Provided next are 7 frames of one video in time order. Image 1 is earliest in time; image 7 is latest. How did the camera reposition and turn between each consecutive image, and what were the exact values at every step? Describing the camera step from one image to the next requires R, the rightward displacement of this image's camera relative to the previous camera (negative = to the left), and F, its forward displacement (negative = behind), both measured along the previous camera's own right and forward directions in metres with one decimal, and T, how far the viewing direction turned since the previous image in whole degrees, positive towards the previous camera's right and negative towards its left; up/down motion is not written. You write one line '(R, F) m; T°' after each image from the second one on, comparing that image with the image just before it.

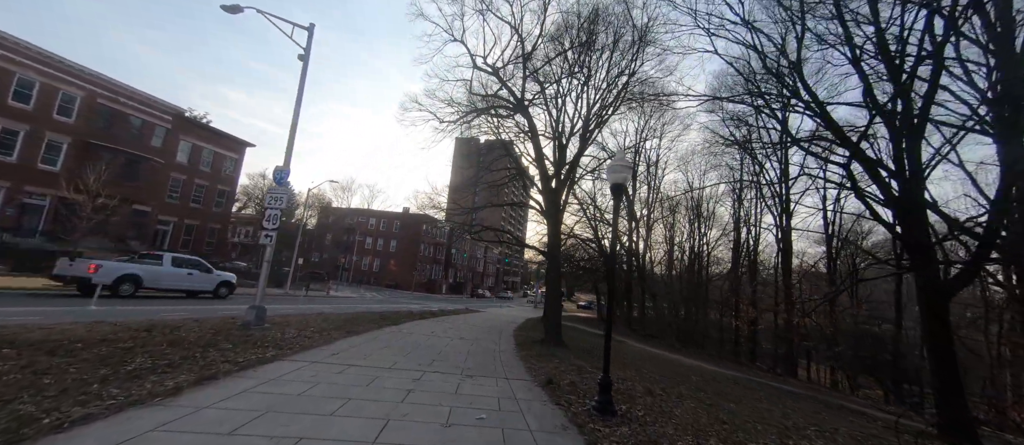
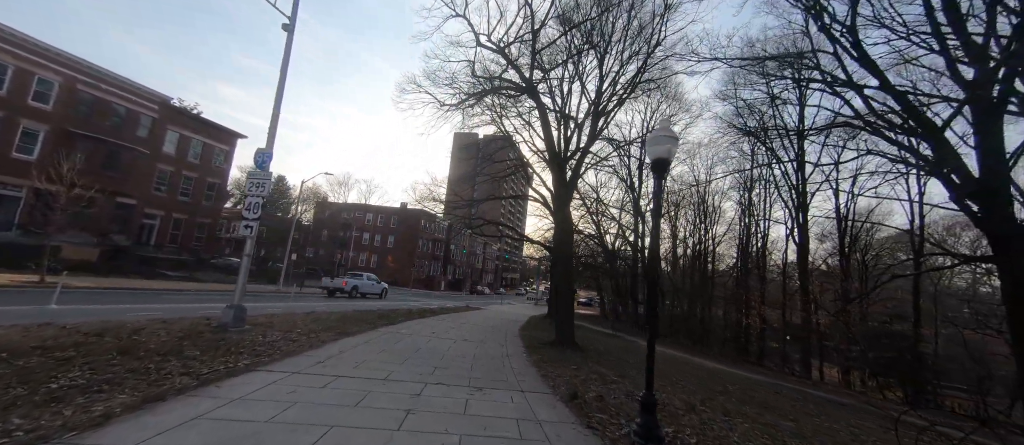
(-0.3, +1.0) m; 0°
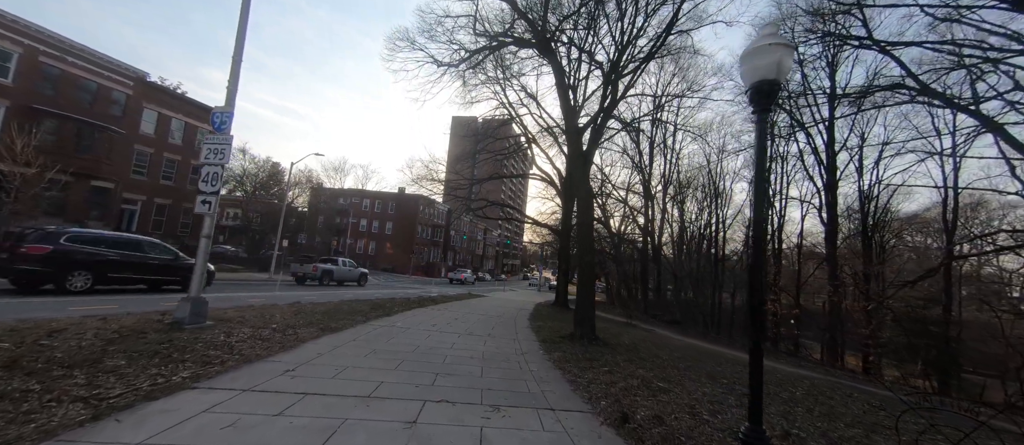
(-0.3, +1.5) m; 0°
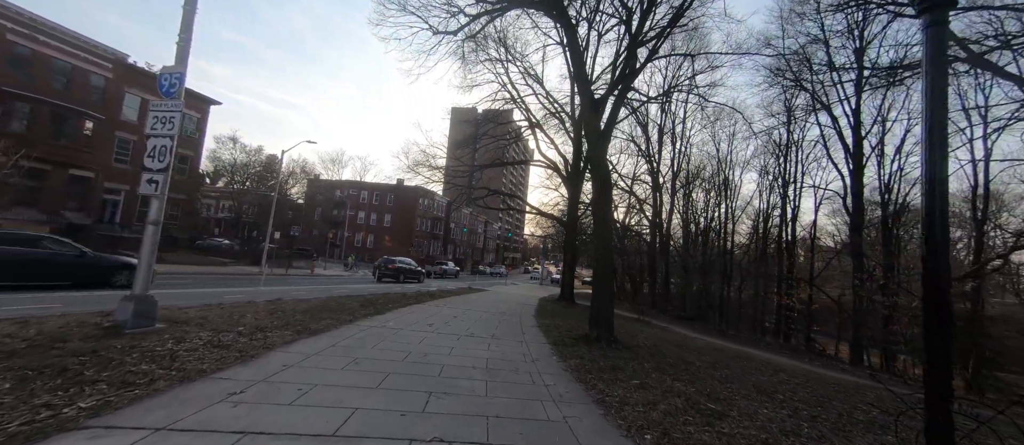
(-0.1, +1.1) m; 0°
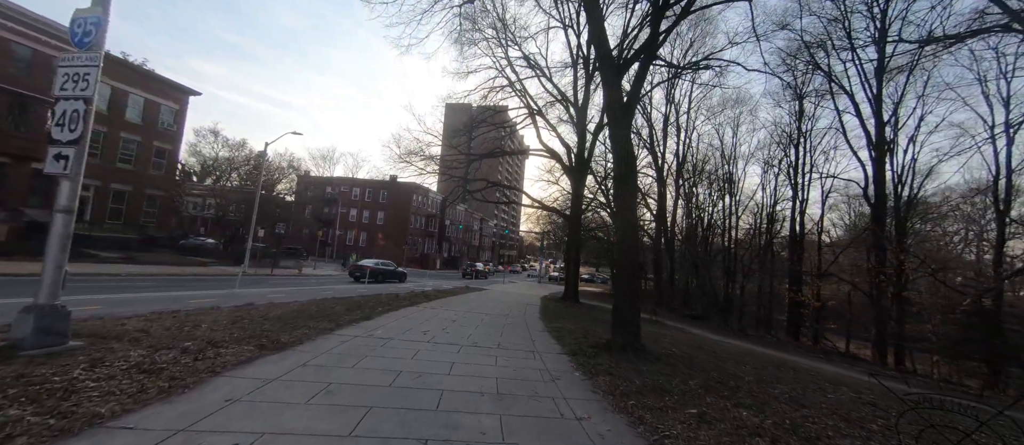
(-0.2, +1.2) m; +1°
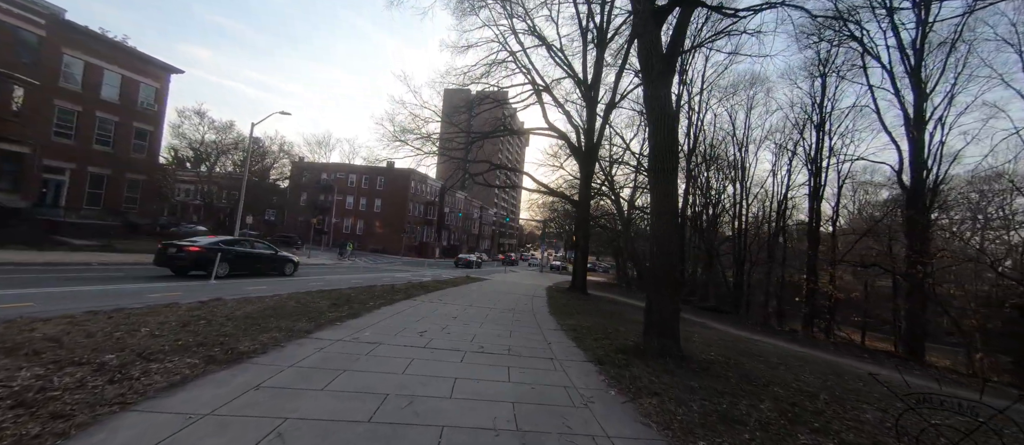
(-0.2, +1.2) m; 0°
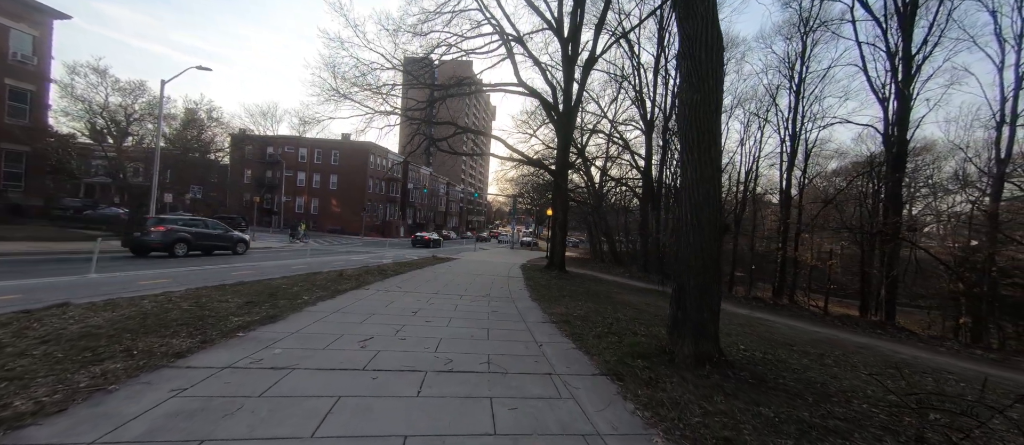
(-0.1, +1.8) m; +5°
